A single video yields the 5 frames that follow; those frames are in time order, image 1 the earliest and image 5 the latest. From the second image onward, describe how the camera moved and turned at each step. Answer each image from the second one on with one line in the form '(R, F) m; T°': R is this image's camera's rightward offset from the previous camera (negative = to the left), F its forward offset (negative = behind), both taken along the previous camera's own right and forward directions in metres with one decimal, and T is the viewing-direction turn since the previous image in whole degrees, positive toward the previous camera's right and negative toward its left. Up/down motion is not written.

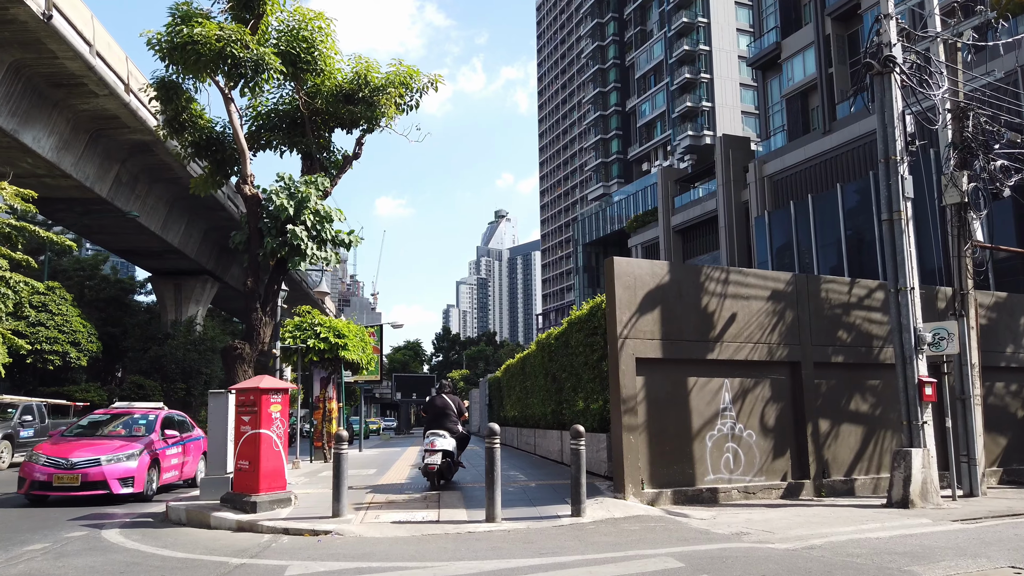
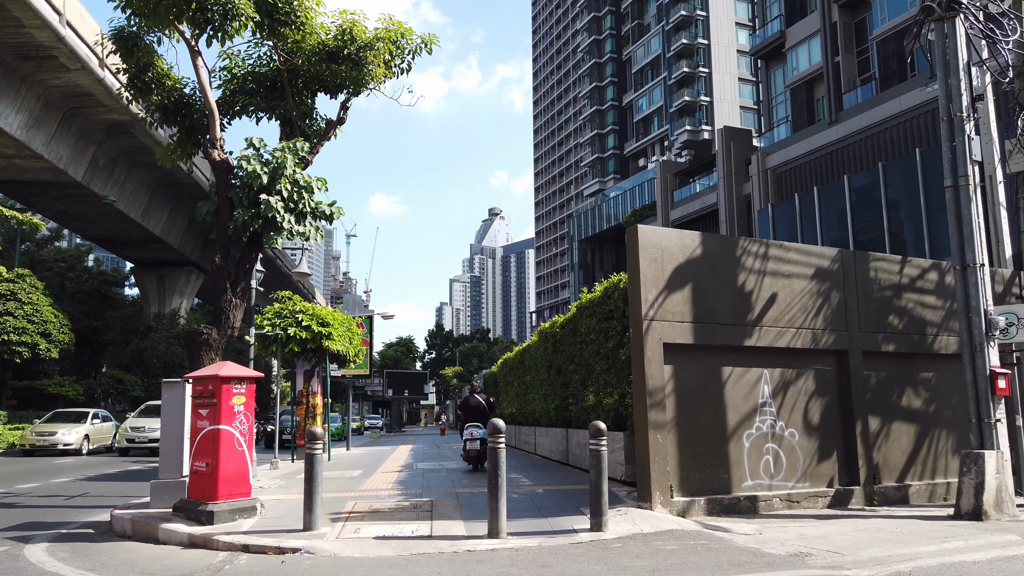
(-0.2, +1.5) m; +1°
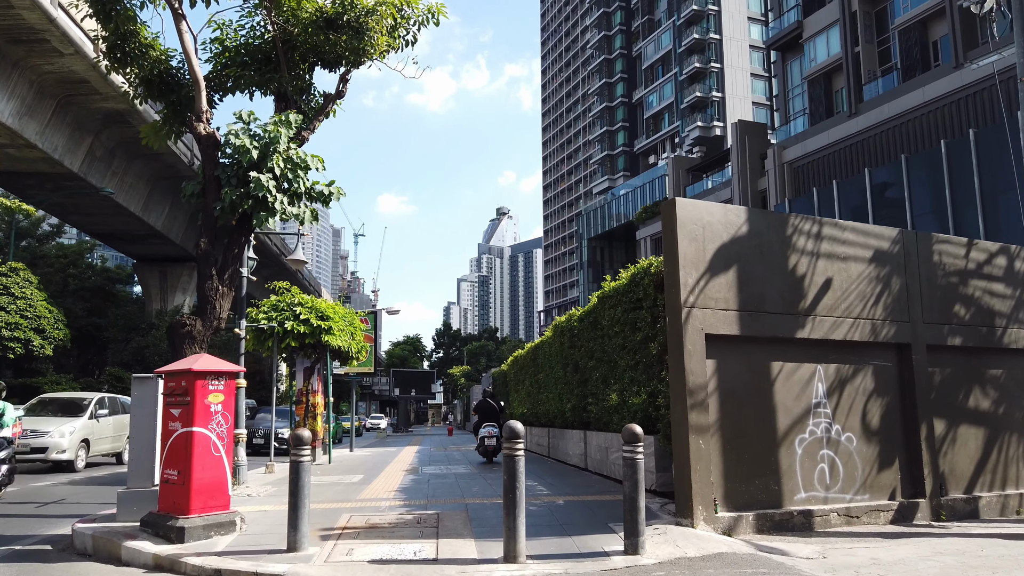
(-0.1, +1.2) m; -1°
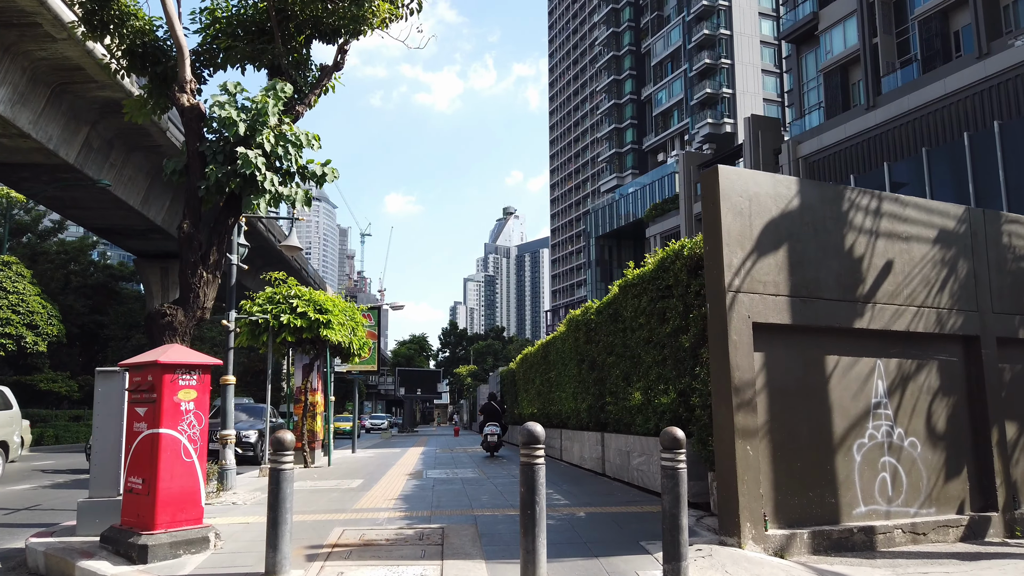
(-0.1, +1.0) m; 0°
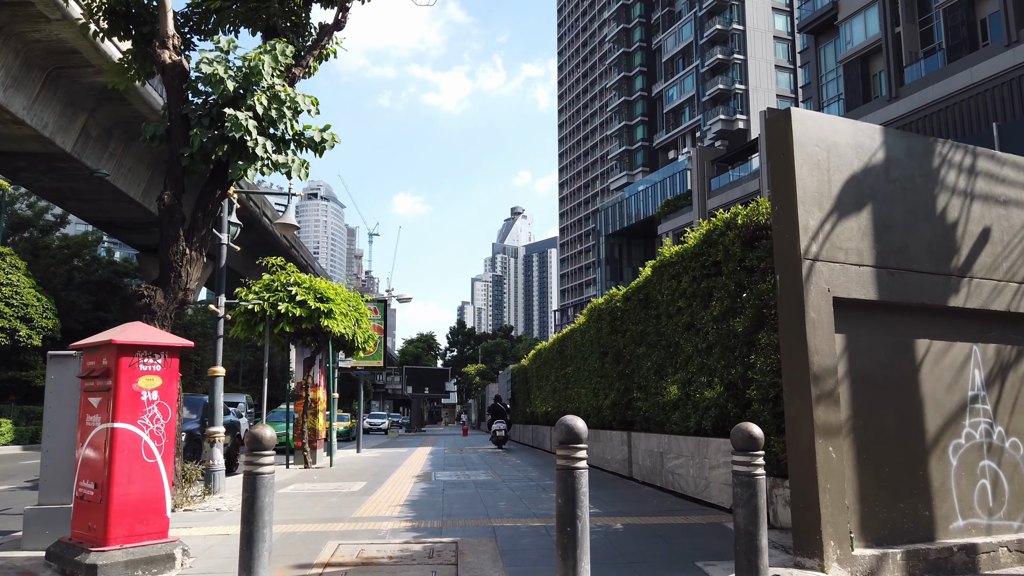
(-0.1, +1.1) m; -1°
